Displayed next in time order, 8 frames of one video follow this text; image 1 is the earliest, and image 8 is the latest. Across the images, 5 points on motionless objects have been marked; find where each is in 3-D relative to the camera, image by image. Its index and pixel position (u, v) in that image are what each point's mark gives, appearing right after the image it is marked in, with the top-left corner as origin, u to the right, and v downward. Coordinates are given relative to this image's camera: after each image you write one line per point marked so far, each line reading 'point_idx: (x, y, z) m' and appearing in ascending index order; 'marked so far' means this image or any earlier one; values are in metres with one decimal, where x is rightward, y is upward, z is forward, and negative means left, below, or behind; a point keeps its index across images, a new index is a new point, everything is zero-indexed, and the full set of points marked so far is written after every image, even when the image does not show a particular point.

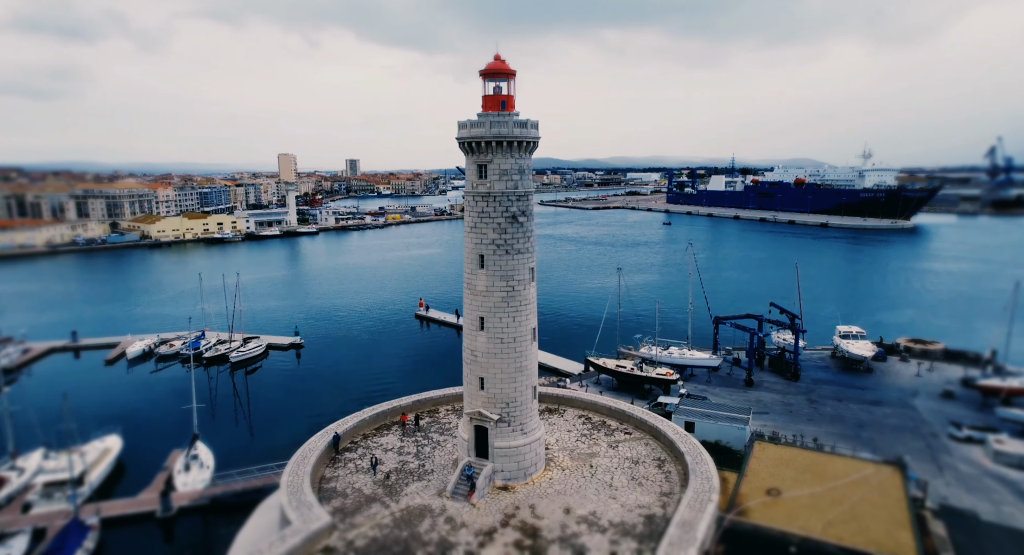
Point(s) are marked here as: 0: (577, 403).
0: (+2.0, -3.6, +15.4) m
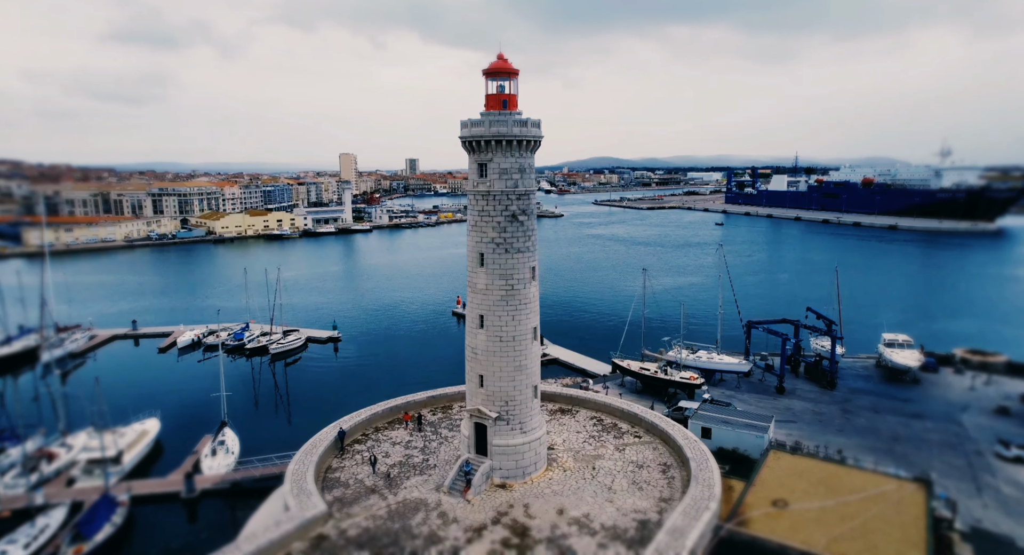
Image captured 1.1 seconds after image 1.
0: (+2.3, -3.6, +15.3) m
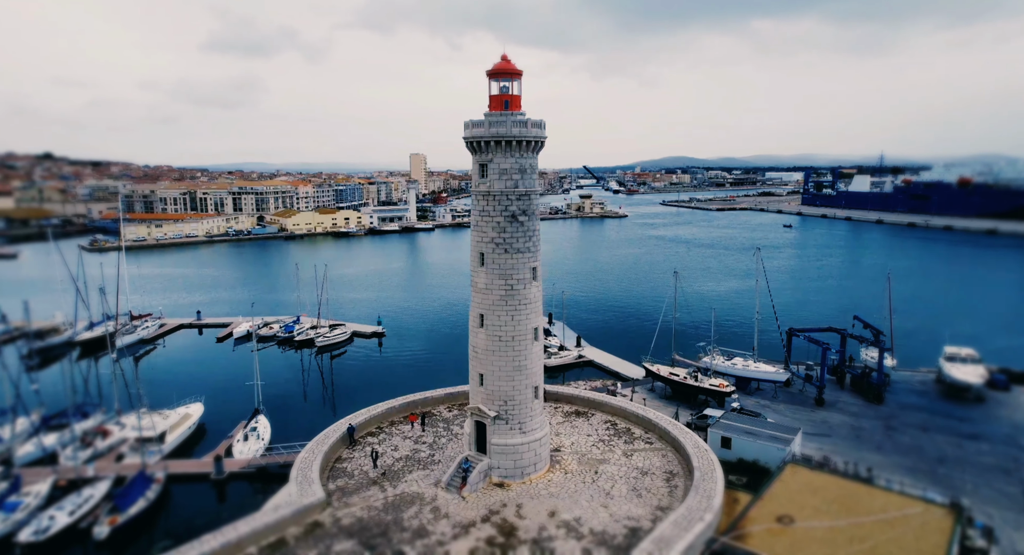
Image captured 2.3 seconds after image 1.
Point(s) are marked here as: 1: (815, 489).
0: (+2.7, -3.6, +15.0) m
1: (+6.2, -4.3, +11.0) m
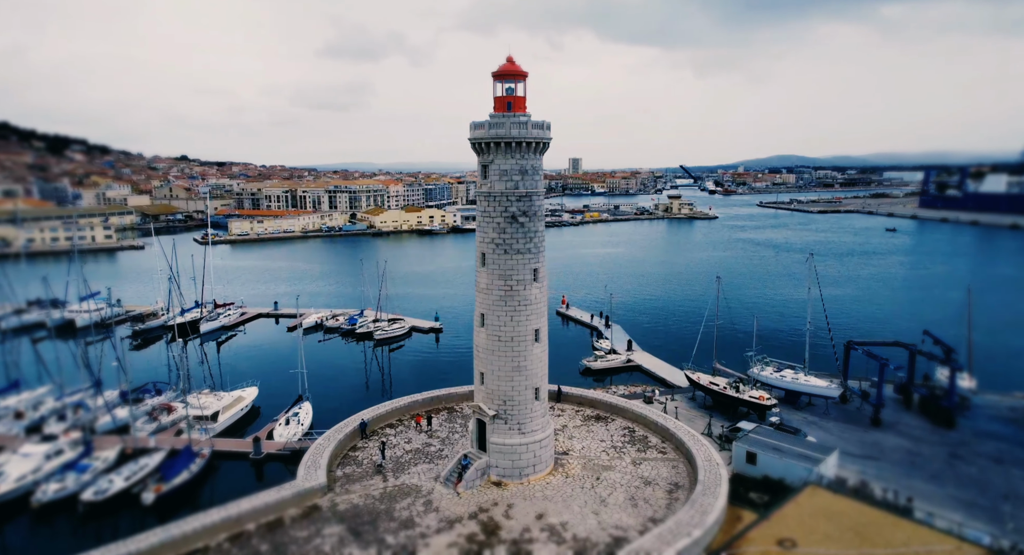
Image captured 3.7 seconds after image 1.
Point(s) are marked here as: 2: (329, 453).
0: (+3.2, -3.7, +14.7) m
1: (+6.1, -4.5, +10.2) m
2: (-4.0, -3.8, +11.8) m
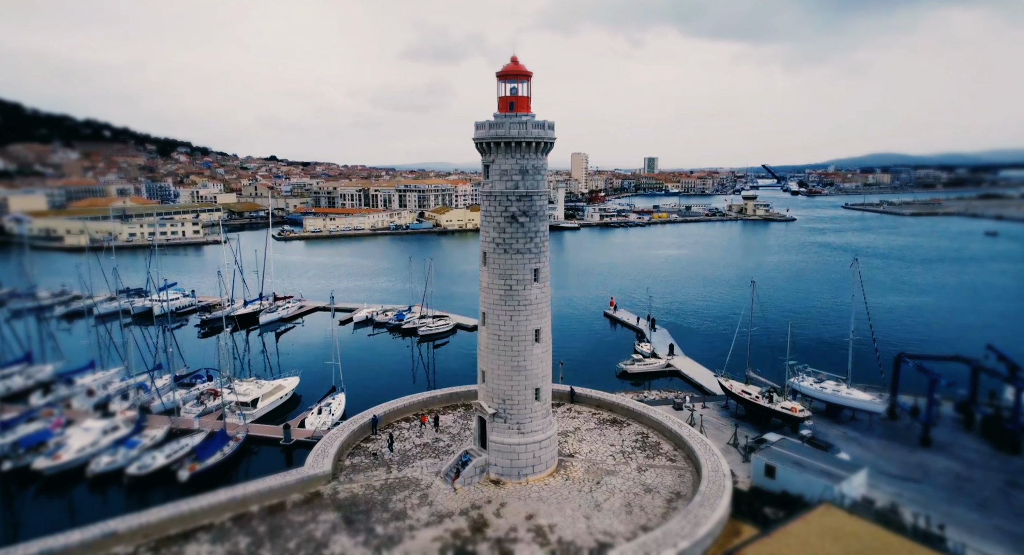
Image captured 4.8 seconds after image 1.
0: (+3.5, -3.8, +14.3) m
1: (+5.9, -4.6, +9.6) m
2: (-3.9, -3.8, +12.3) m
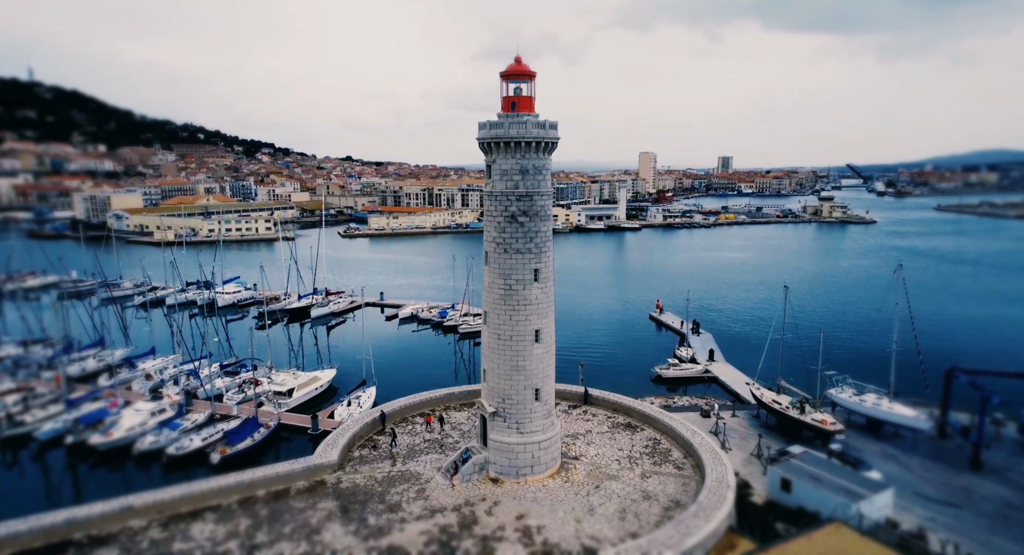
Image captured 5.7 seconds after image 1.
0: (+3.8, -3.8, +14.0) m
1: (+5.6, -4.7, +9.0) m
2: (-3.8, -3.7, +12.7) m
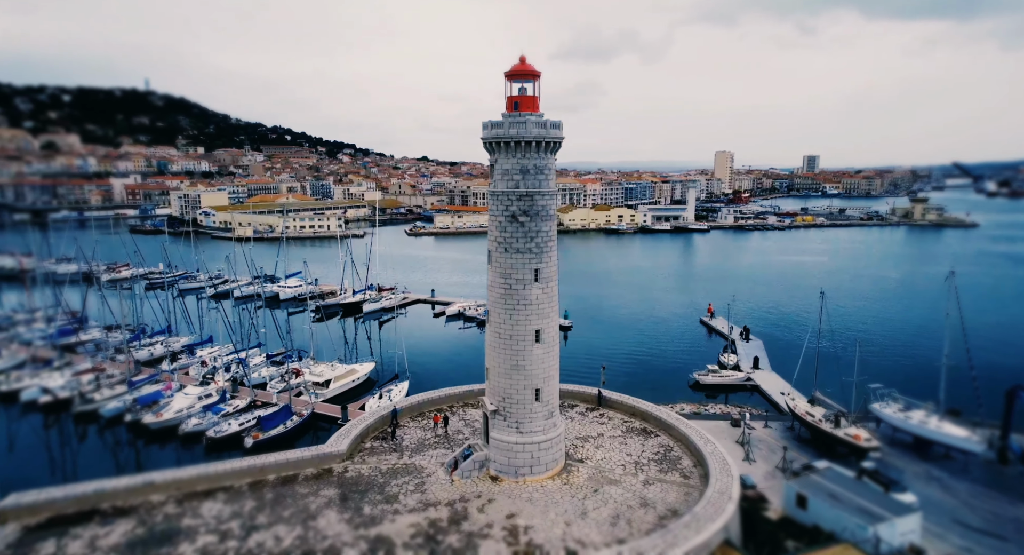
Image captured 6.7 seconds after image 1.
0: (+4.1, -3.9, +13.6) m
1: (+5.3, -4.8, +8.4) m
2: (-3.7, -3.6, +13.1) m
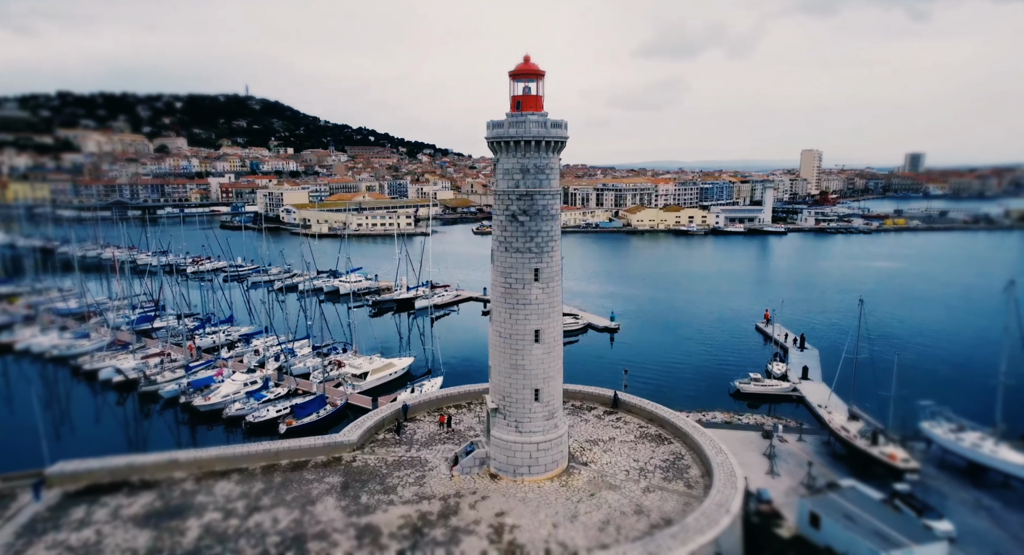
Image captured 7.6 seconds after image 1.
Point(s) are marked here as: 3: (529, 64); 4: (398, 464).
0: (+4.3, -4.0, +13.1) m
1: (+4.9, -4.9, +7.9) m
2: (-3.4, -3.5, +13.6) m
3: (+0.3, +4.2, +10.6) m
4: (-2.5, -4.1, +11.9) m
